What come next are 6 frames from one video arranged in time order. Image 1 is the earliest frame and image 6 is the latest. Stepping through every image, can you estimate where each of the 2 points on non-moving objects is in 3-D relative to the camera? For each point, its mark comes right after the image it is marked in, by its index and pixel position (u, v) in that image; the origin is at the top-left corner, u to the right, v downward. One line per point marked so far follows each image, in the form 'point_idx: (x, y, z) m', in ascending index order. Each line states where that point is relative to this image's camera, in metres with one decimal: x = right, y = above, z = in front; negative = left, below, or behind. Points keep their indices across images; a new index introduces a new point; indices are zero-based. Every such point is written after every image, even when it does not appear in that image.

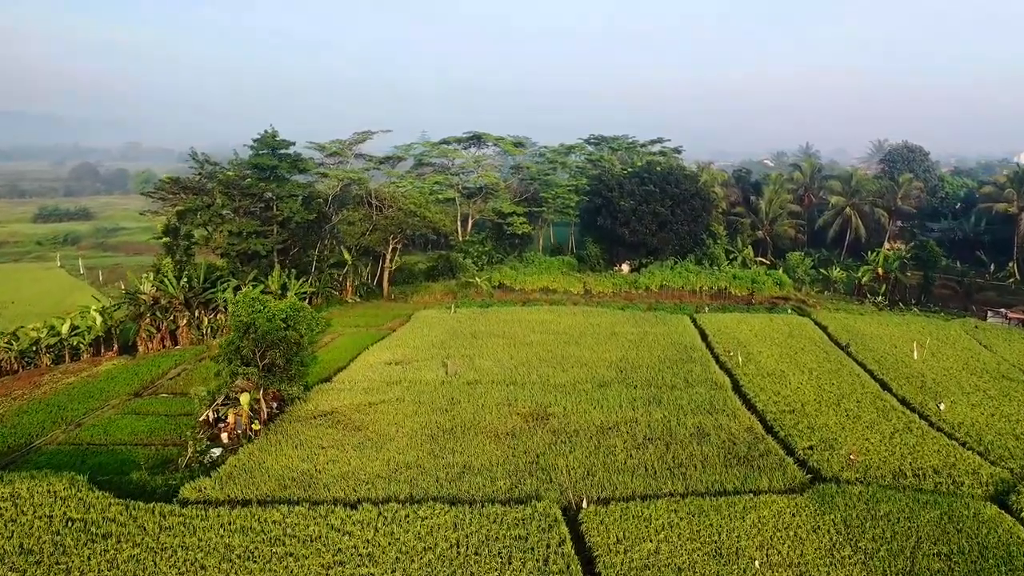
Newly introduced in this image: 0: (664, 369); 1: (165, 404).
0: (+3.6, -1.9, +15.0) m
1: (-7.6, -2.6, +13.9) m
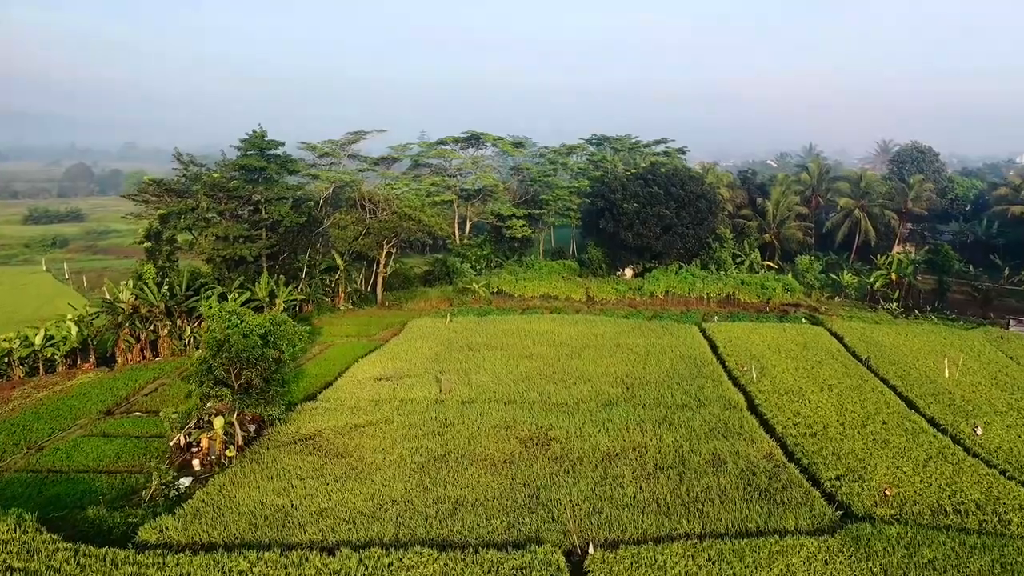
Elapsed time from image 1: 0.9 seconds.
0: (+3.5, -2.1, +14.0) m
1: (-7.7, -2.8, +12.9) m
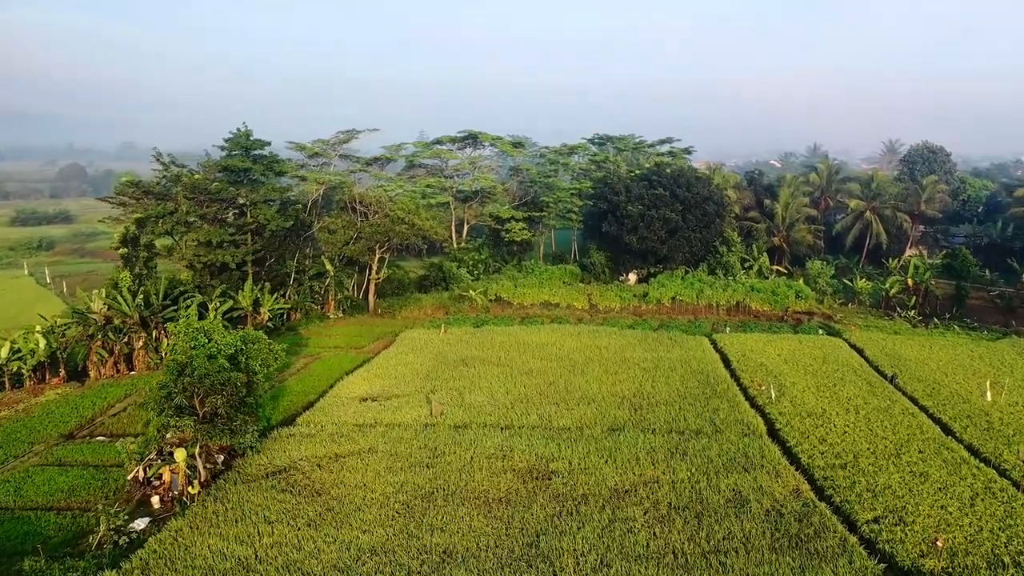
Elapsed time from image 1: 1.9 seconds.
0: (+3.5, -2.4, +12.8) m
1: (-7.7, -3.0, +11.8) m
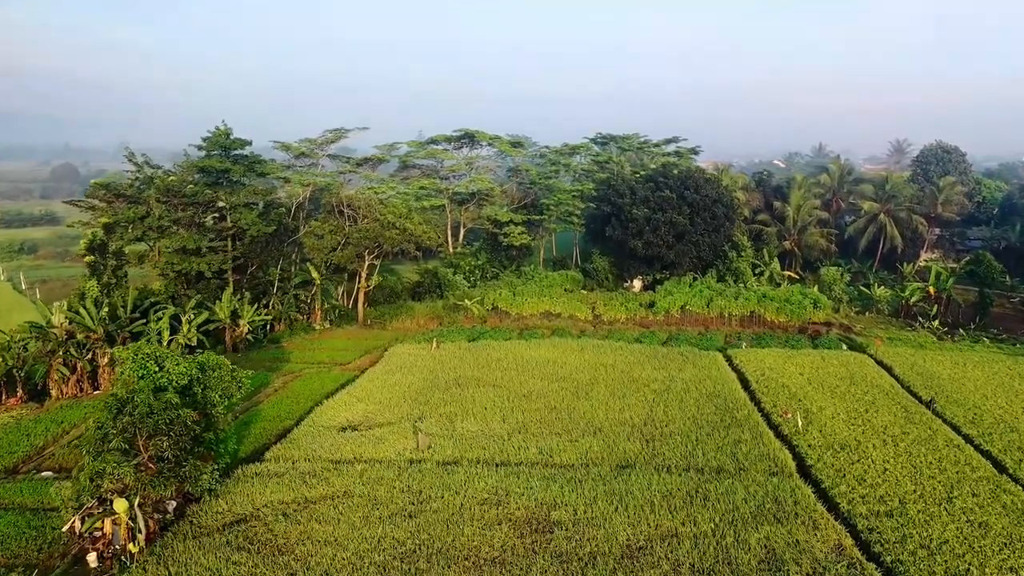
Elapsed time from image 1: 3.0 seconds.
0: (+3.4, -2.7, +11.4) m
1: (-7.8, -3.3, +10.4) m
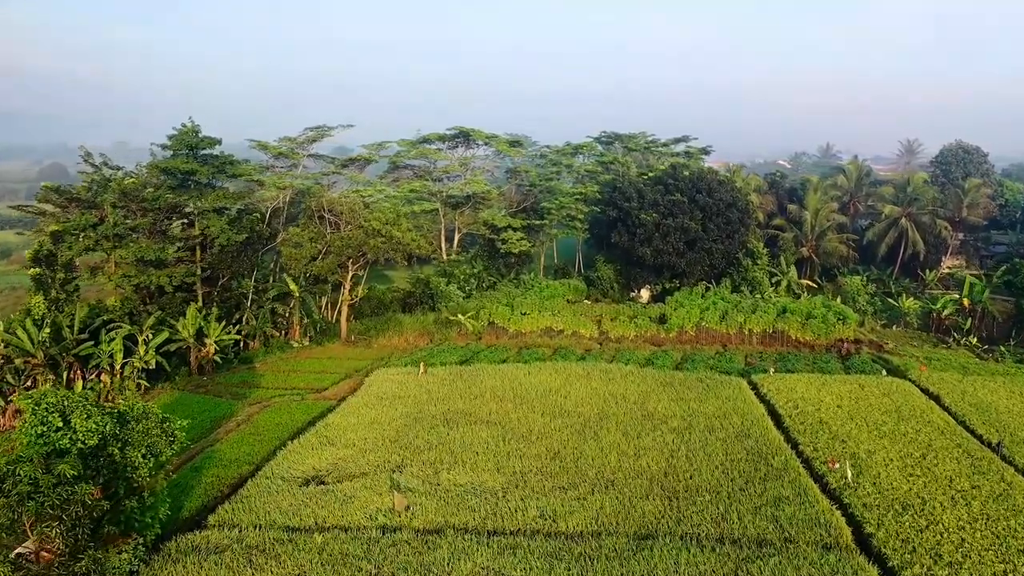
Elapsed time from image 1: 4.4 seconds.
0: (+3.4, -3.1, +9.5) m
1: (-7.9, -3.7, +8.5) m
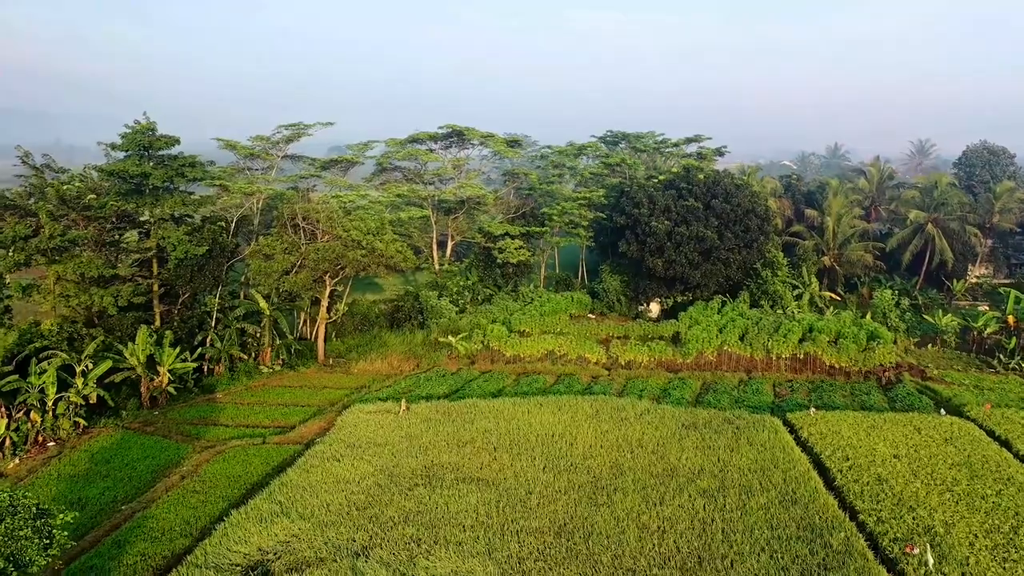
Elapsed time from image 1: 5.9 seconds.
0: (+3.3, -3.6, +7.4) m
1: (-7.9, -4.2, +6.4) m
